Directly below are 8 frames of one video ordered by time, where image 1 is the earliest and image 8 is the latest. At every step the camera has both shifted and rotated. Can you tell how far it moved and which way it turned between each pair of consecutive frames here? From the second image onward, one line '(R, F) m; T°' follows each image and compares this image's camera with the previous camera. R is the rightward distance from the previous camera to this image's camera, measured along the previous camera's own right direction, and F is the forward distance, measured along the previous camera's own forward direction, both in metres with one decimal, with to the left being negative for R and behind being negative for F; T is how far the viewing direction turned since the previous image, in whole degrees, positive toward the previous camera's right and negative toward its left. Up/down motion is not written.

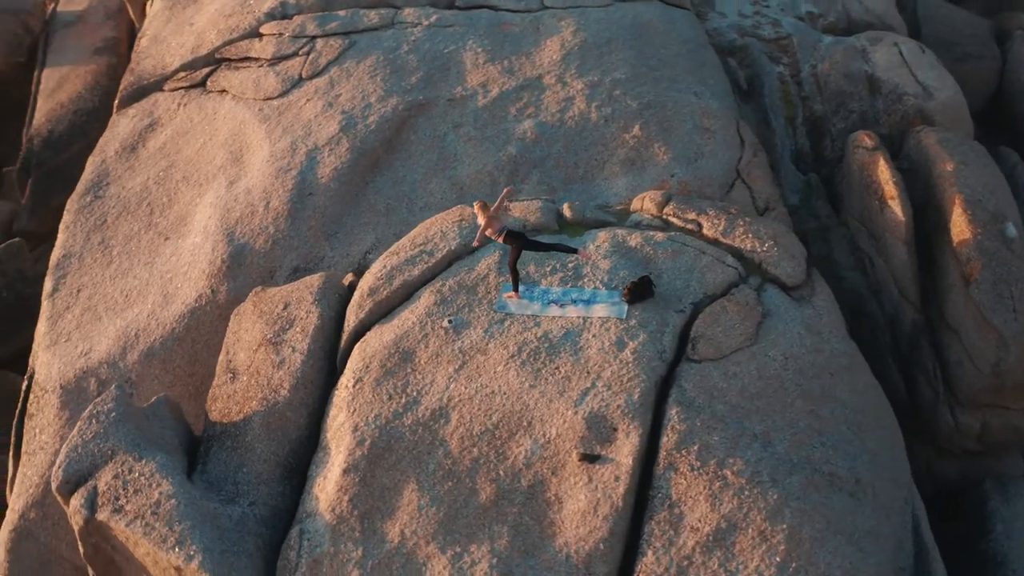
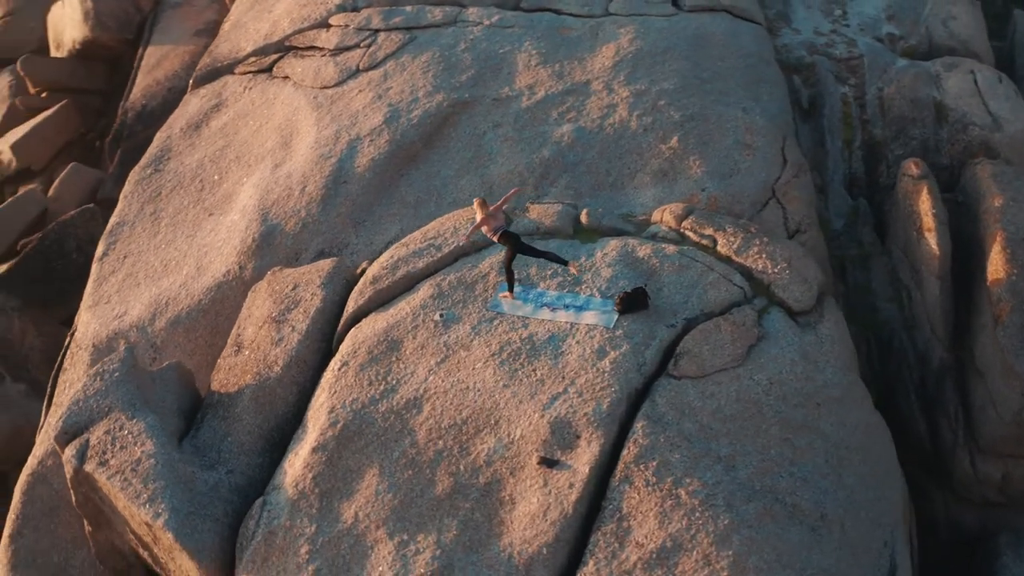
(+0.9, 0.0) m; -7°
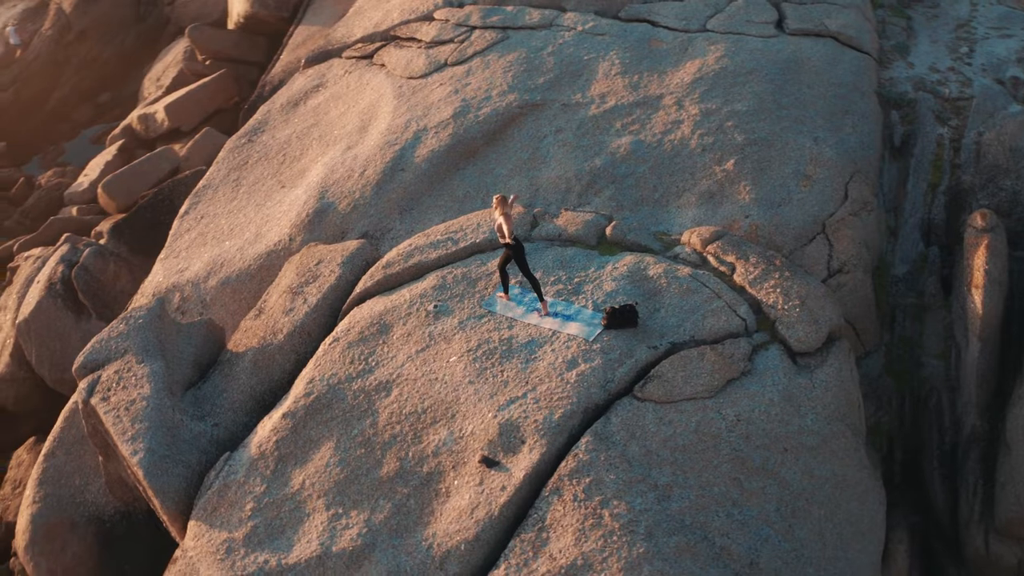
(+1.3, +0.1) m; -11°
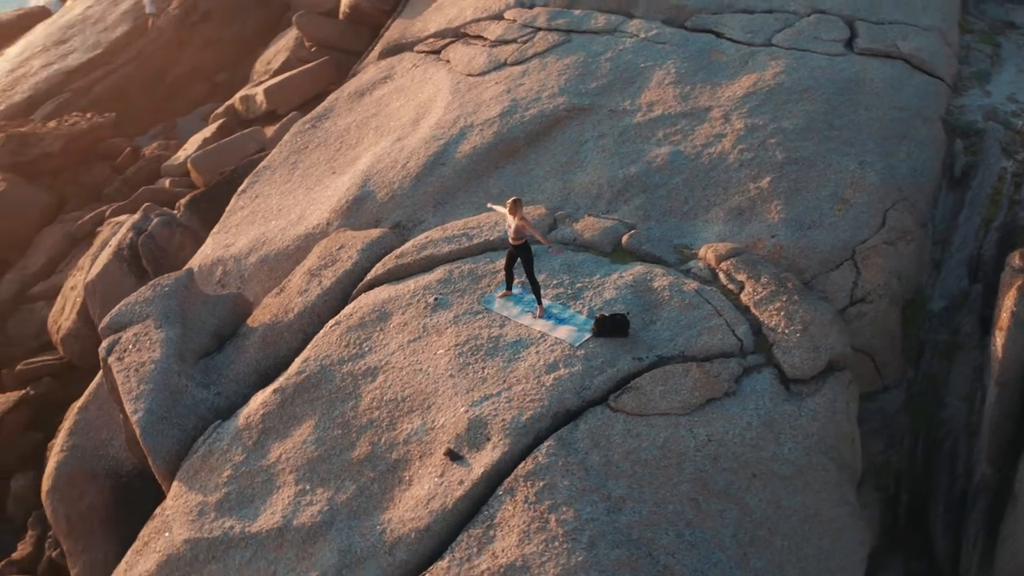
(+0.9, 0.0) m; -7°
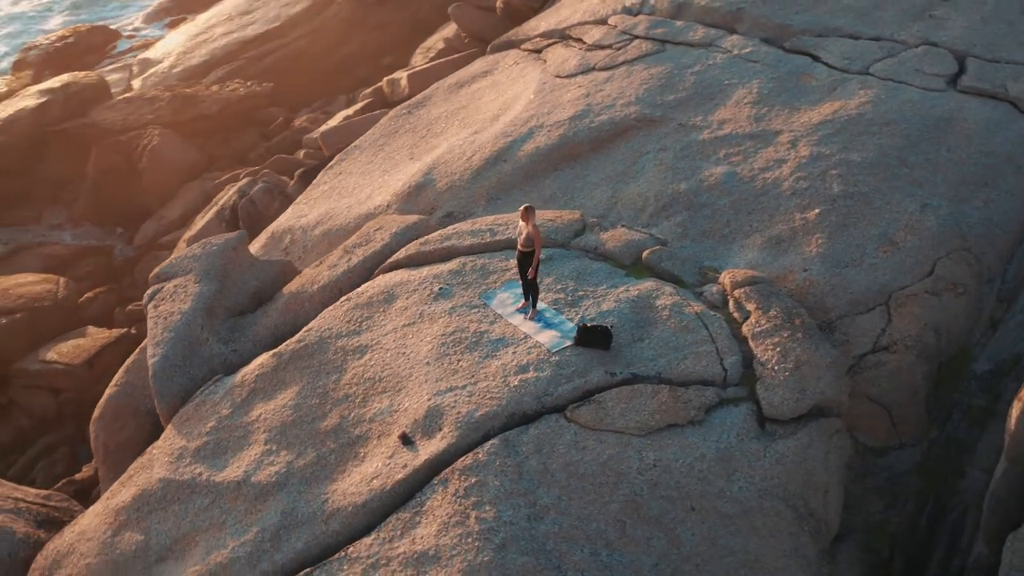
(+1.3, +0.1) m; -11°
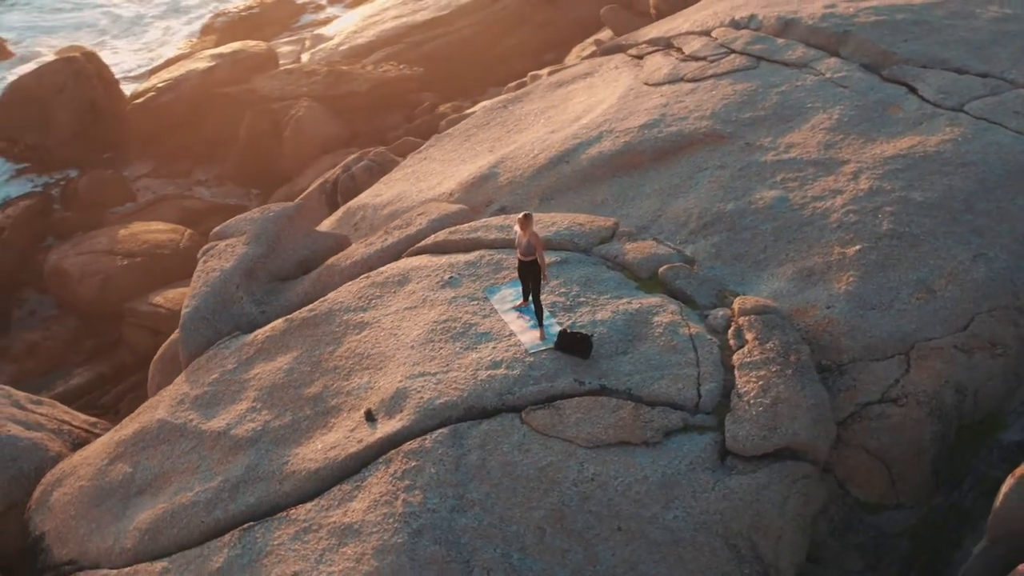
(+1.3, +0.1) m; -11°
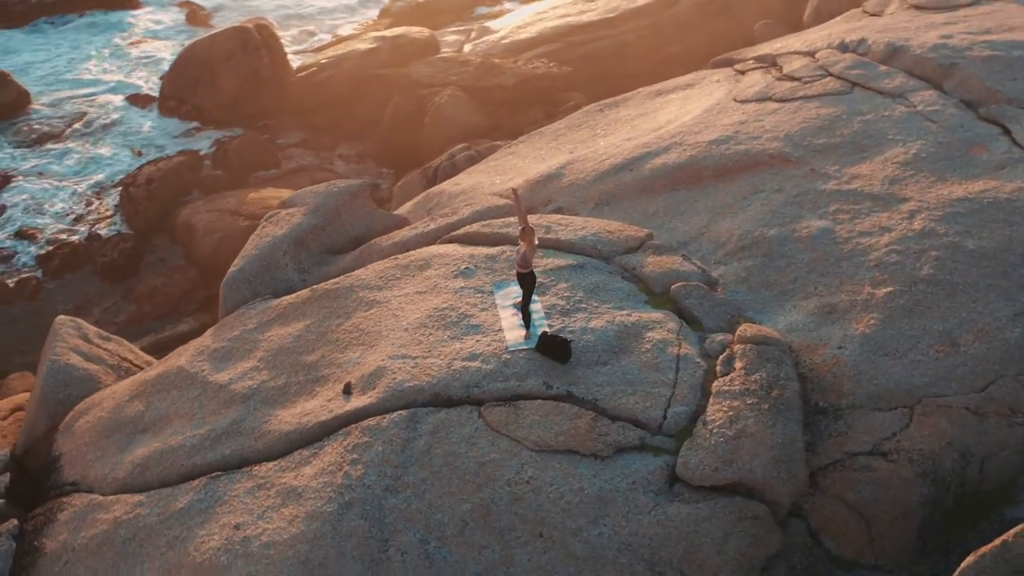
(+1.2, +0.1) m; -11°
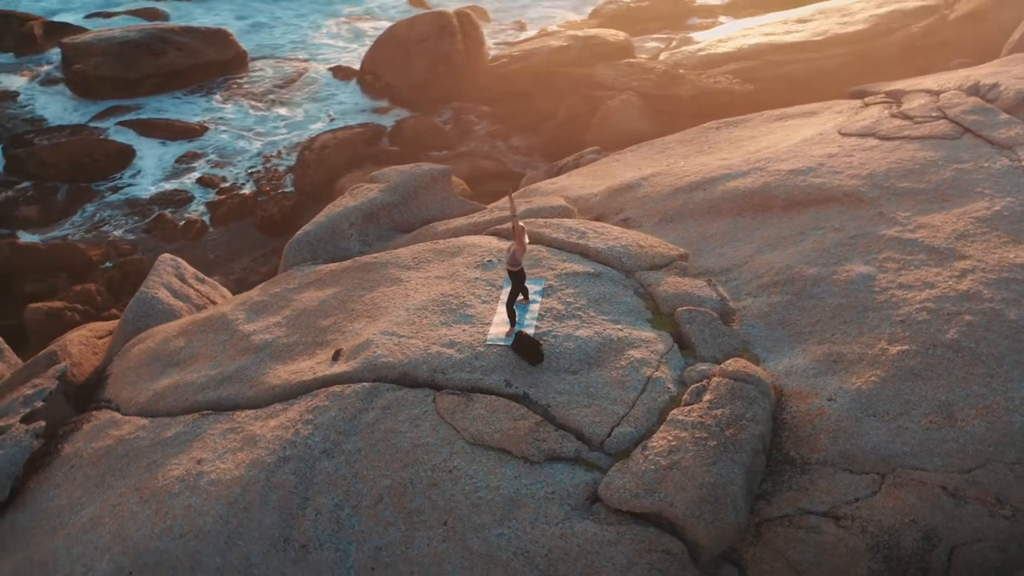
(+1.5, +0.1) m; -13°
